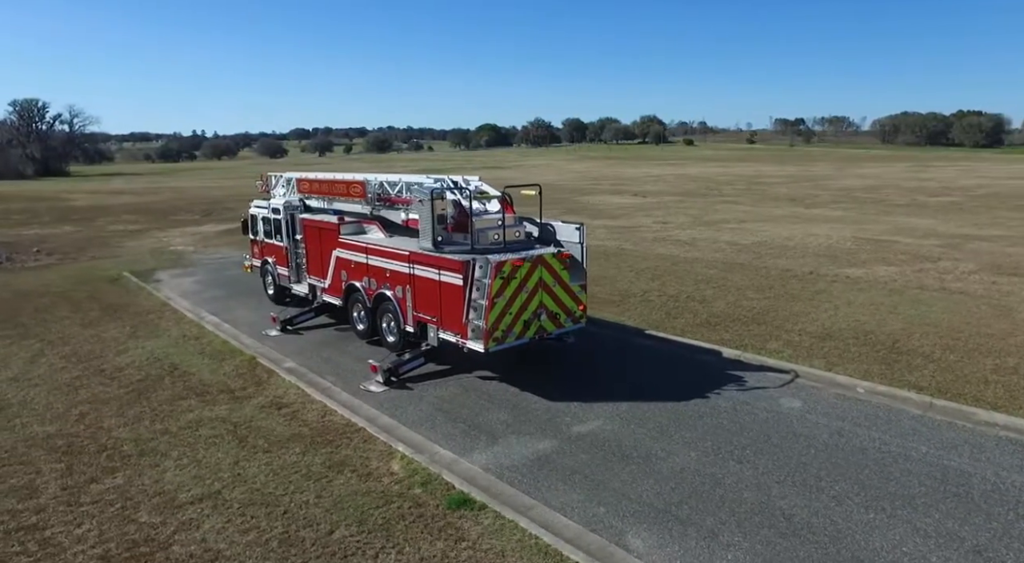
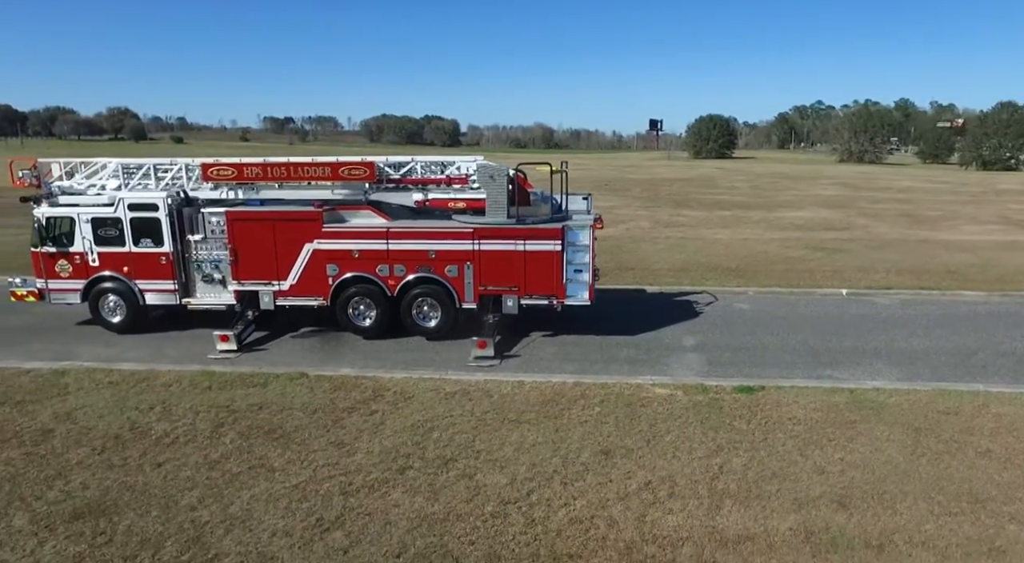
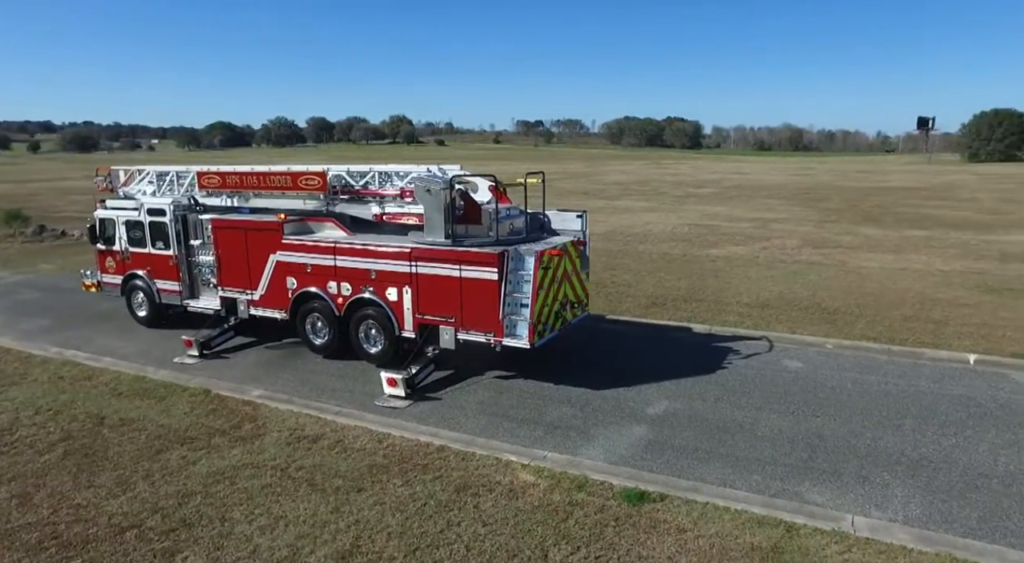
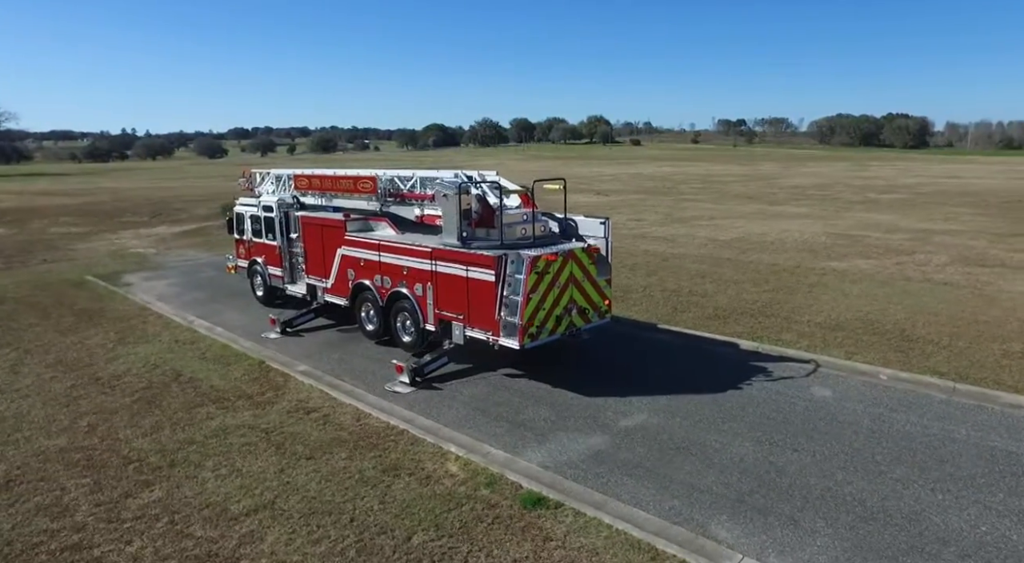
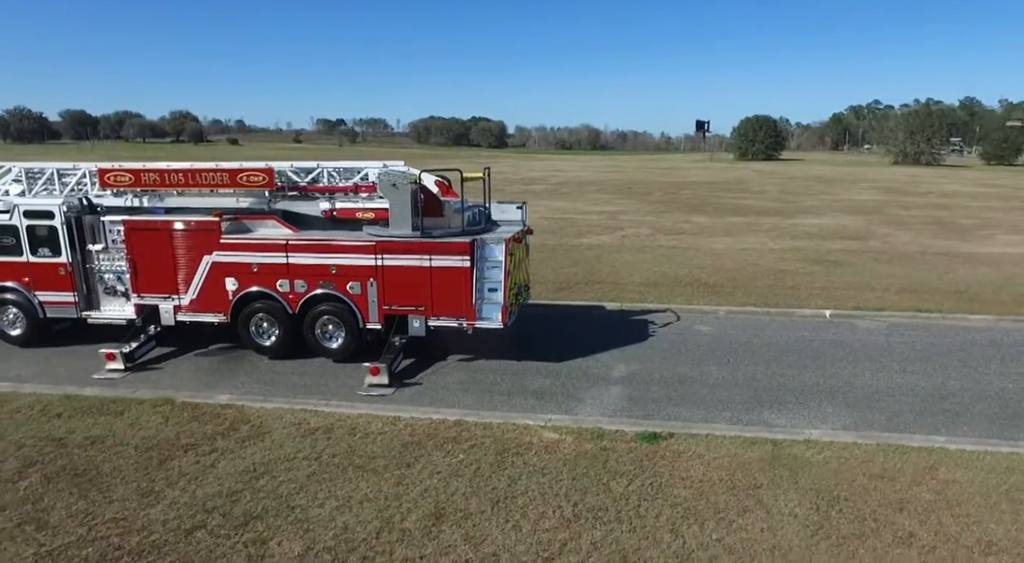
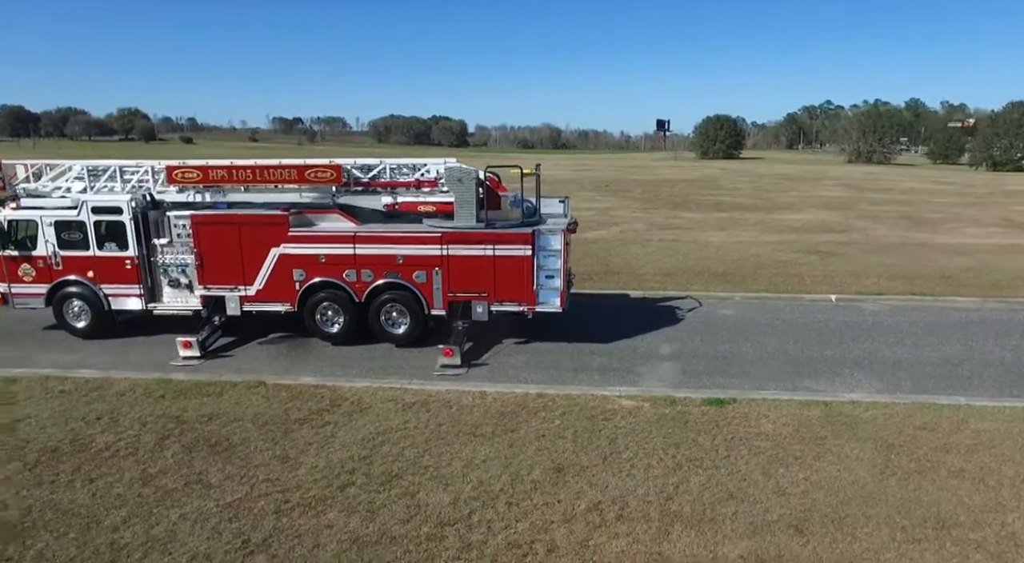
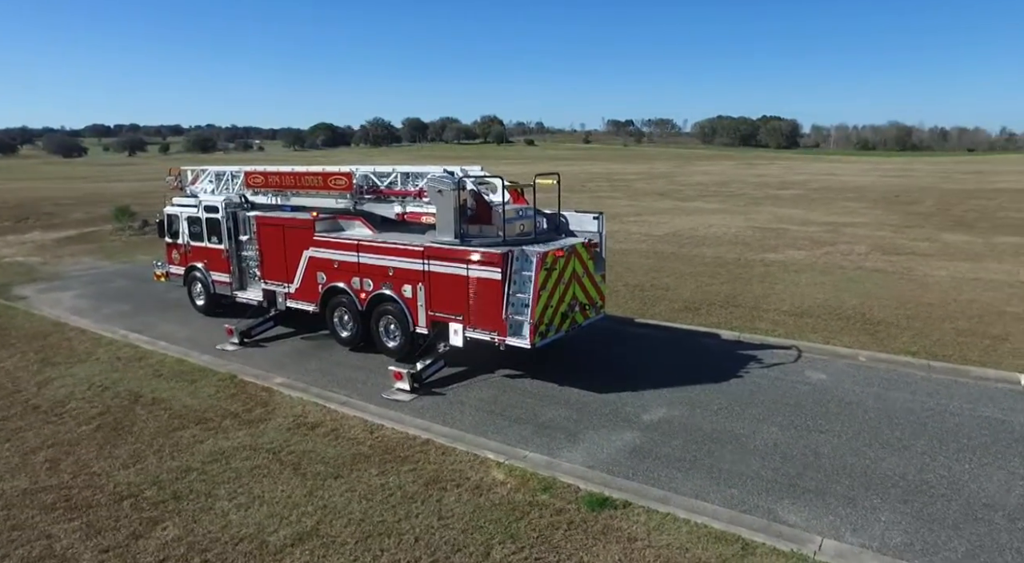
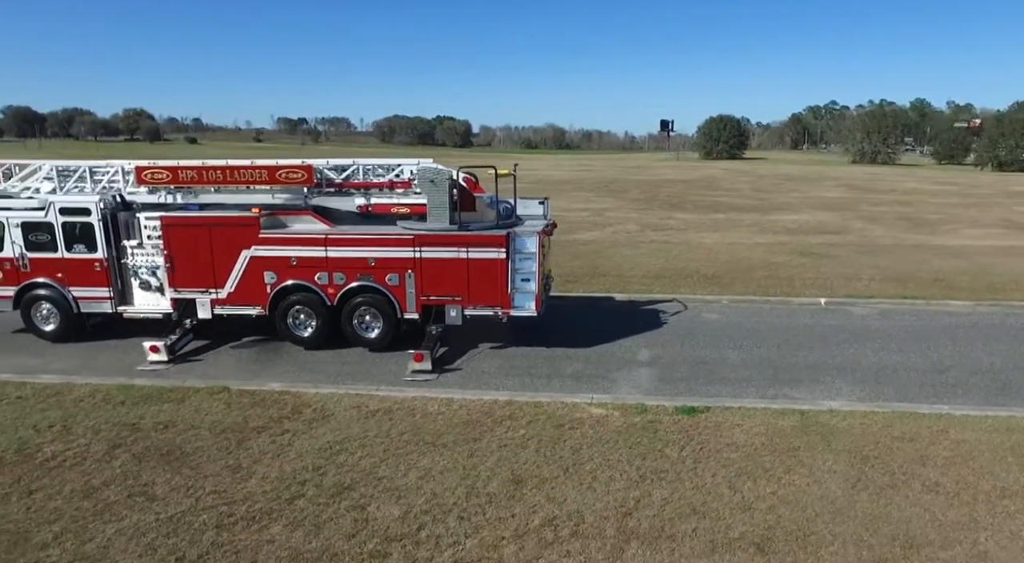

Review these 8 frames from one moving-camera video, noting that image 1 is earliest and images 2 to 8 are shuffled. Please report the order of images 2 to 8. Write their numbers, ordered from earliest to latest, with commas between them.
4, 7, 3, 5, 8, 6, 2
